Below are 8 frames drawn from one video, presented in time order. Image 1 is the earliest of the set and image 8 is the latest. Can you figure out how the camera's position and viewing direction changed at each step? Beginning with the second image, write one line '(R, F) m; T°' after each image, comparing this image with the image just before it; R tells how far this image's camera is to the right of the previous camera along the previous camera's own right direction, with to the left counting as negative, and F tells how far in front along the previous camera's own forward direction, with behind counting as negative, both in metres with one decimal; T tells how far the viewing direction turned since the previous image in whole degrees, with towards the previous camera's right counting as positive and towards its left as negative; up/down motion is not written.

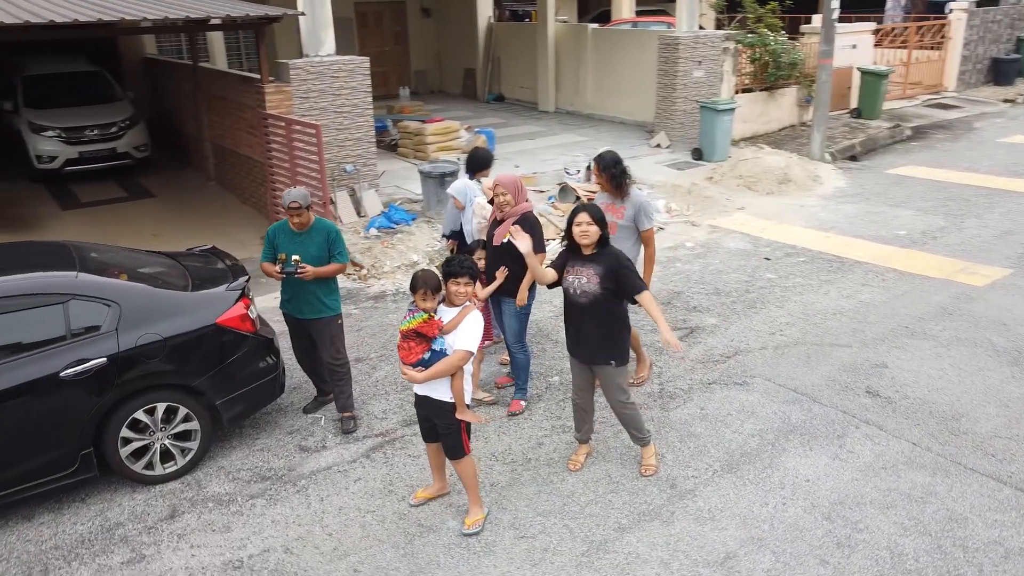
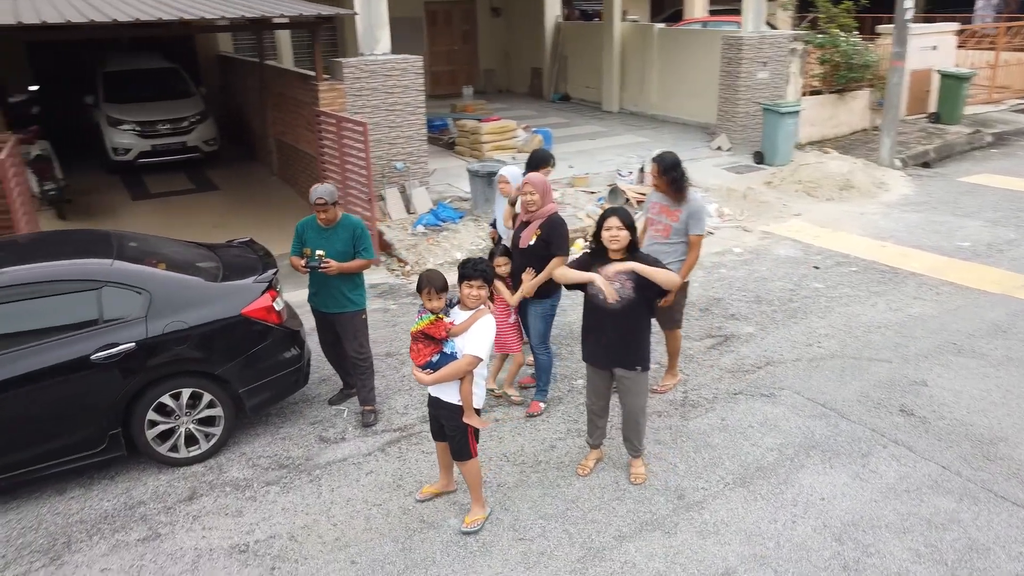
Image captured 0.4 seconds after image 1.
(+0.3, 0.0) m; -5°
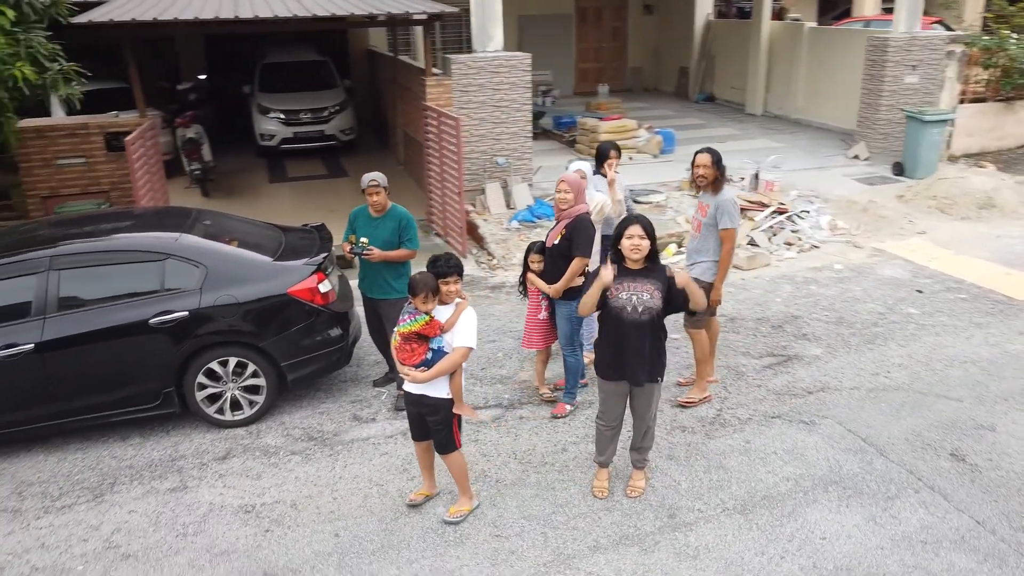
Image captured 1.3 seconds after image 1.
(+0.9, +0.1) m; -12°
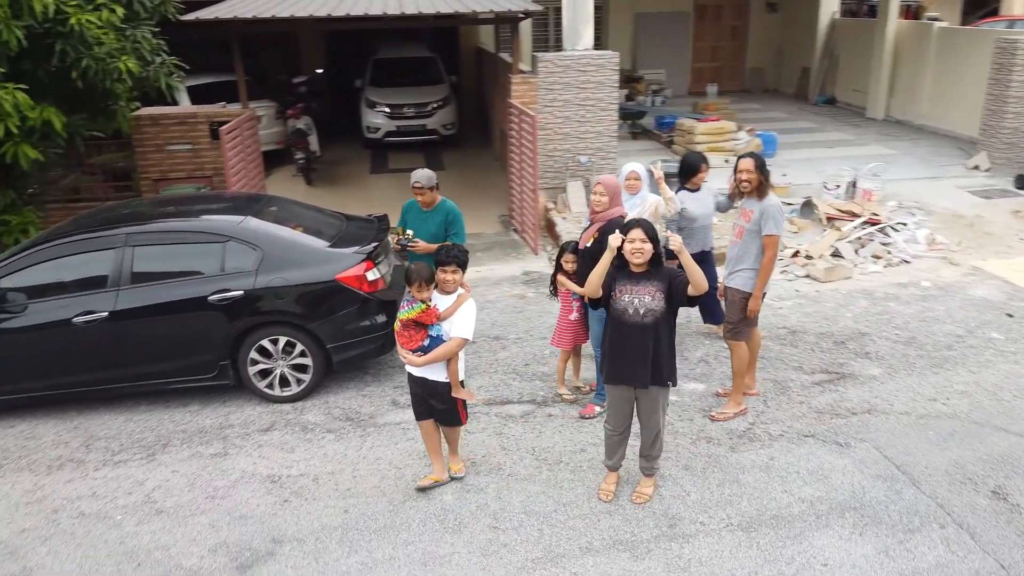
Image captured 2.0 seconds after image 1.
(+0.6, 0.0) m; -9°
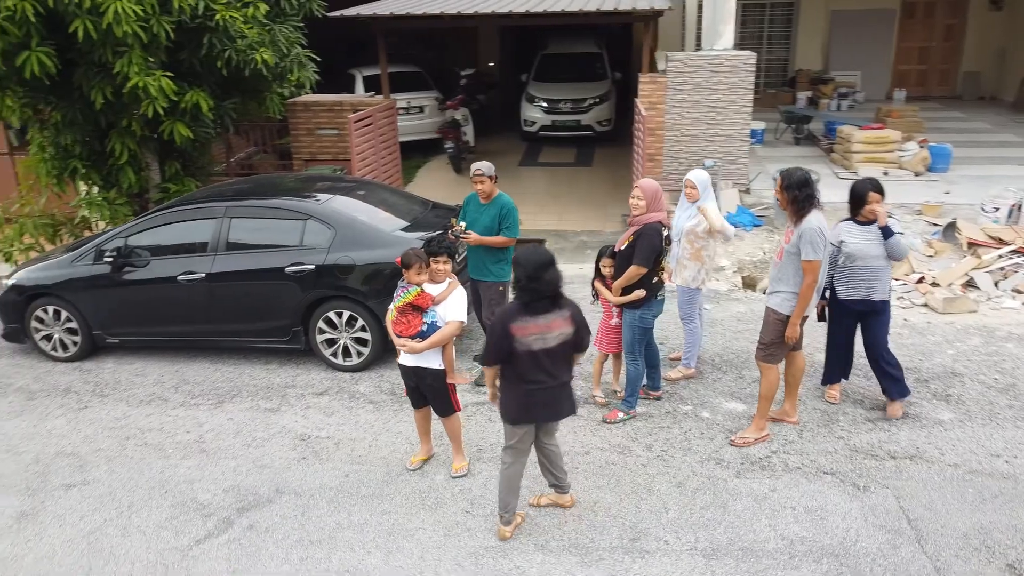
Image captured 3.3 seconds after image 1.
(+1.1, 0.0) m; -15°
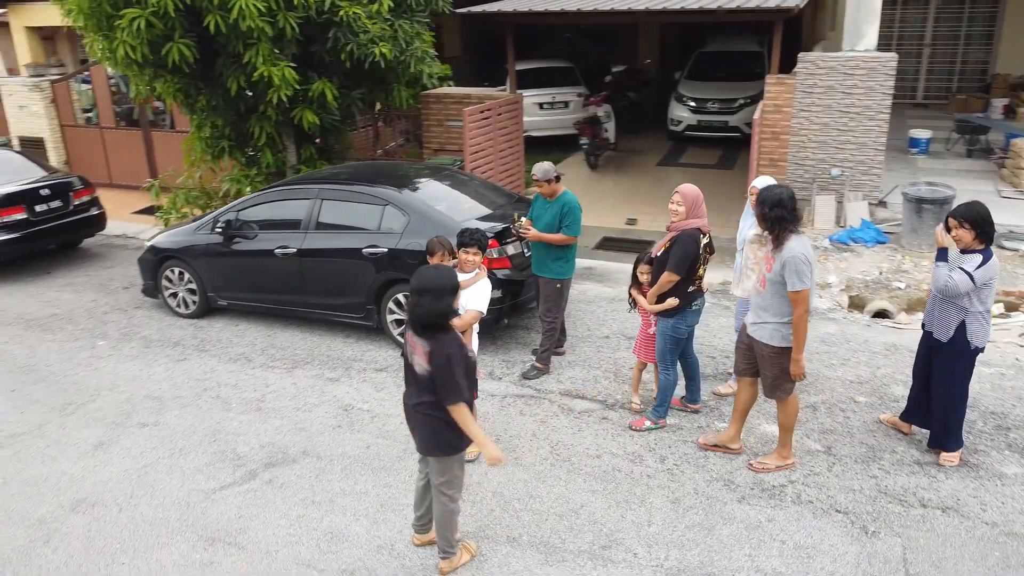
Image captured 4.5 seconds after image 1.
(+1.0, 0.0) m; -14°
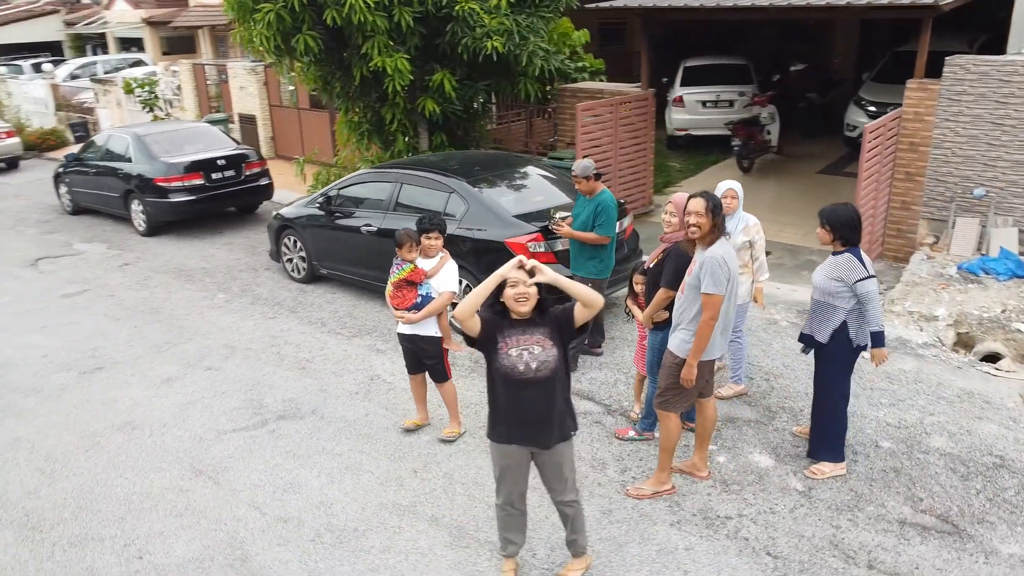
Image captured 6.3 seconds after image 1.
(+1.5, +0.1) m; -17°
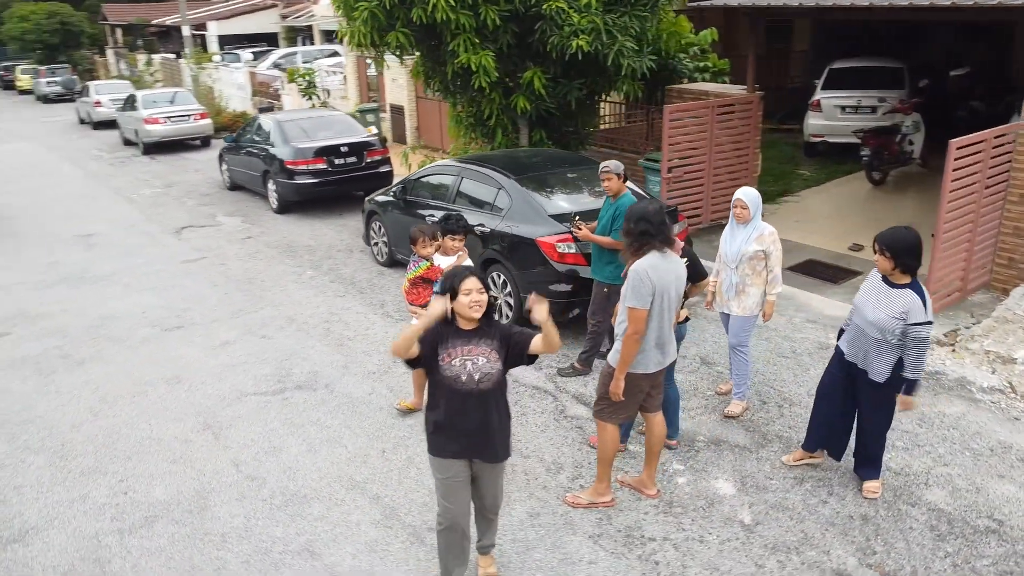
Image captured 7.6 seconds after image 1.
(+1.3, +0.1) m; -13°
